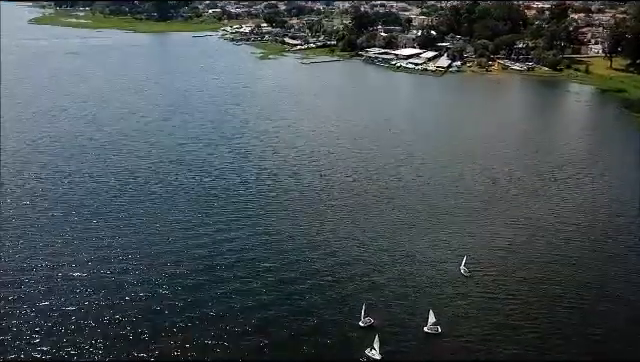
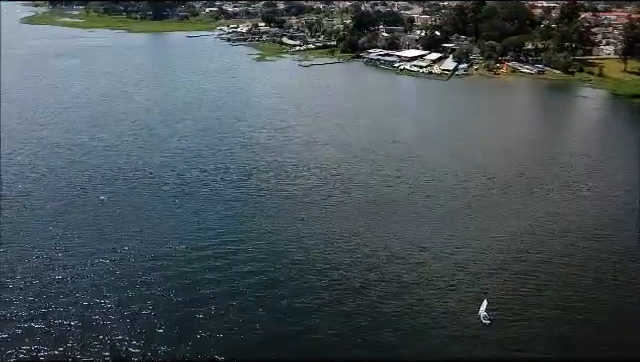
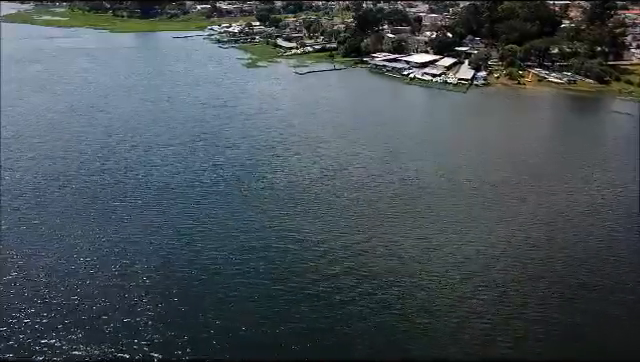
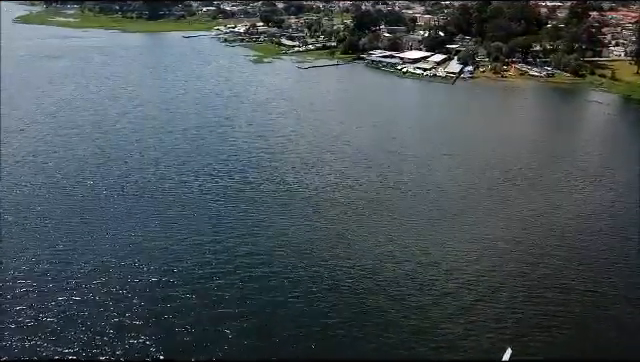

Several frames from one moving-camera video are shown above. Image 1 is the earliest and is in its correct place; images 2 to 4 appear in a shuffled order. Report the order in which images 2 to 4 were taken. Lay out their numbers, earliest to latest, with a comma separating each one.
2, 4, 3
